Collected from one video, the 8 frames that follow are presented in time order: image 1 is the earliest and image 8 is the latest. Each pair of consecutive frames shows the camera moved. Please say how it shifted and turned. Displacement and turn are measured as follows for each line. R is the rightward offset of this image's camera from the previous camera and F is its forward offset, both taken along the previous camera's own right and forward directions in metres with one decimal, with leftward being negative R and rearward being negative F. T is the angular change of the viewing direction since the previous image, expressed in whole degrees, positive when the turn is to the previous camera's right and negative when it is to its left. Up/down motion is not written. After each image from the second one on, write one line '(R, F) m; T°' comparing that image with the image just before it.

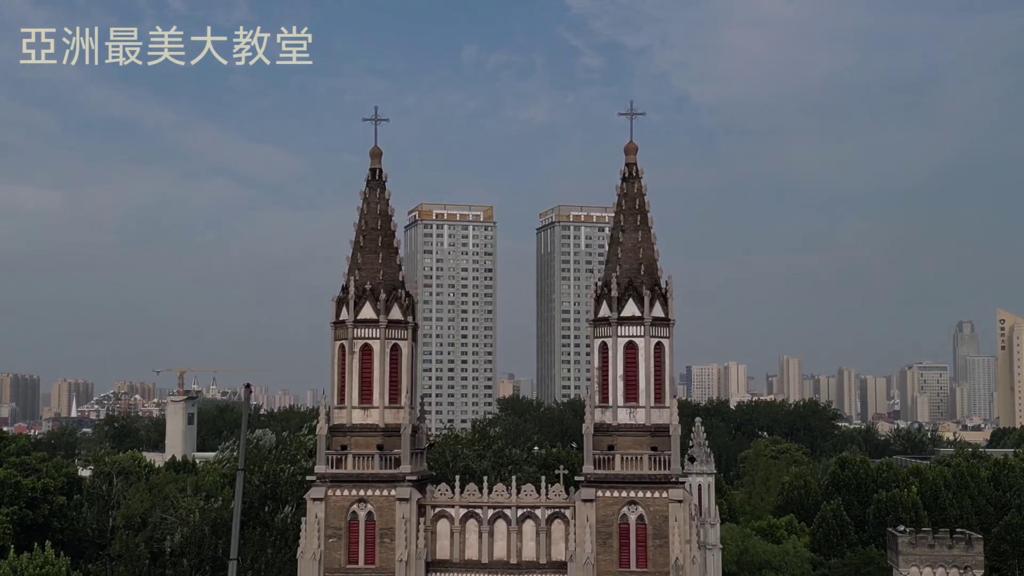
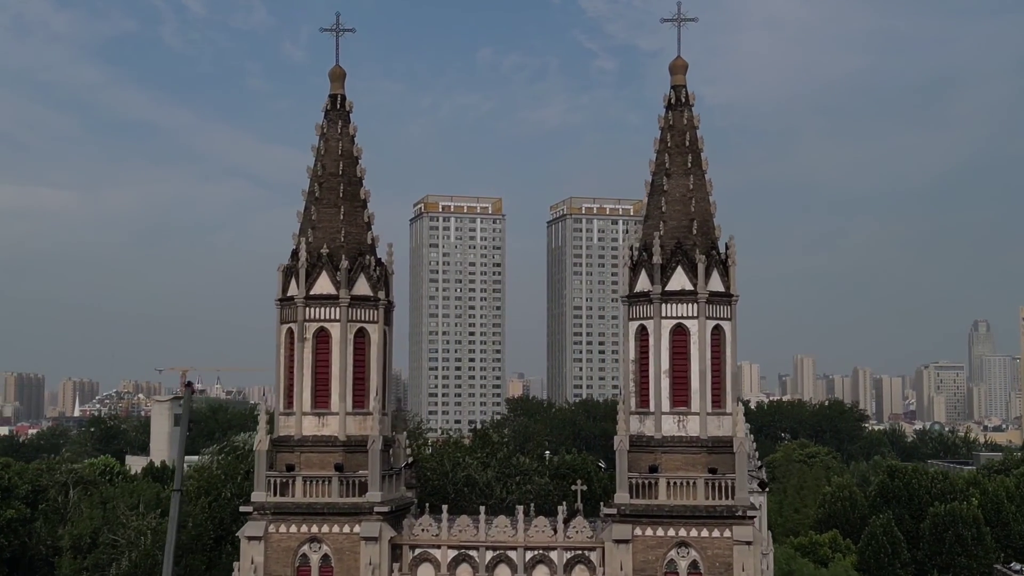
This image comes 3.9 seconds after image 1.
(+0.1, +9.8) m; 0°
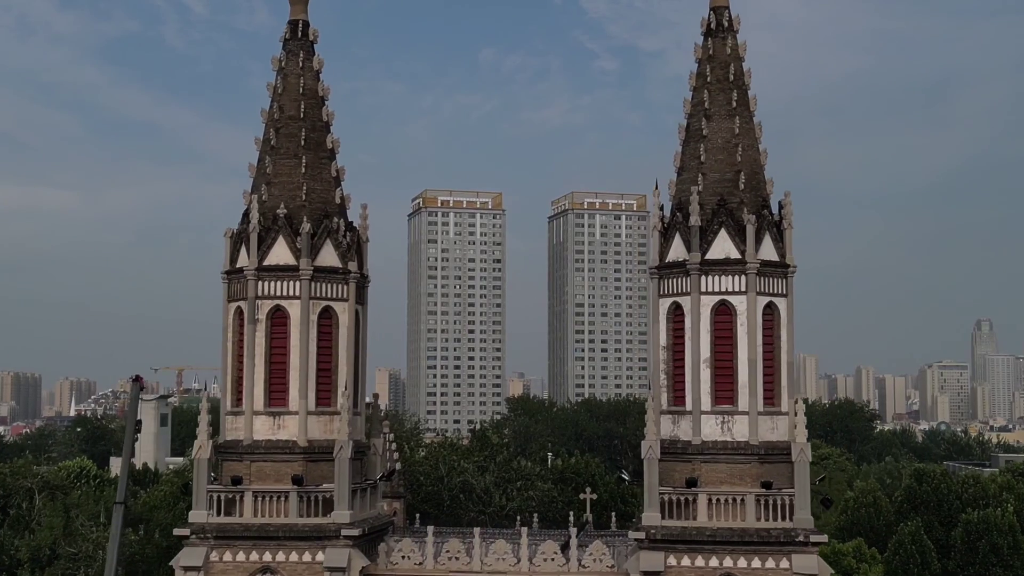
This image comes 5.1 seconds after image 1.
(0.0, +5.5) m; 0°
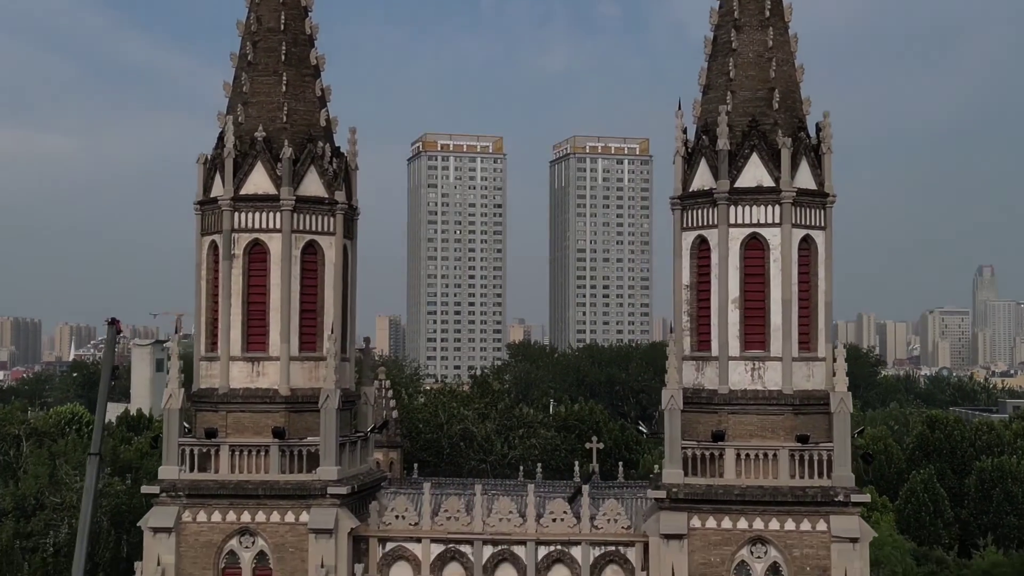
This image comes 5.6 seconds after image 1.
(-0.1, +2.3) m; 0°
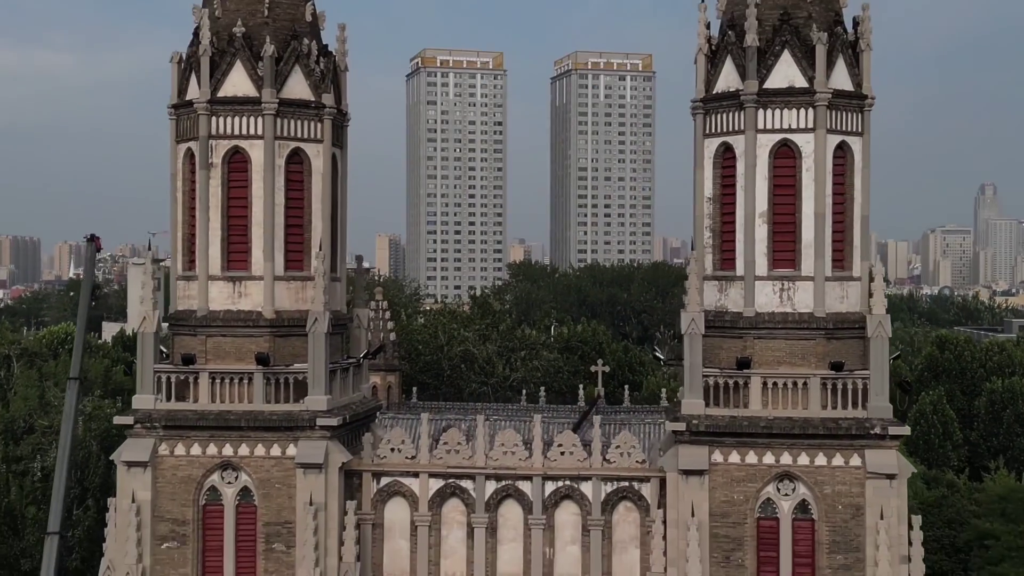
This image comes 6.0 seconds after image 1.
(-0.1, +1.8) m; 0°
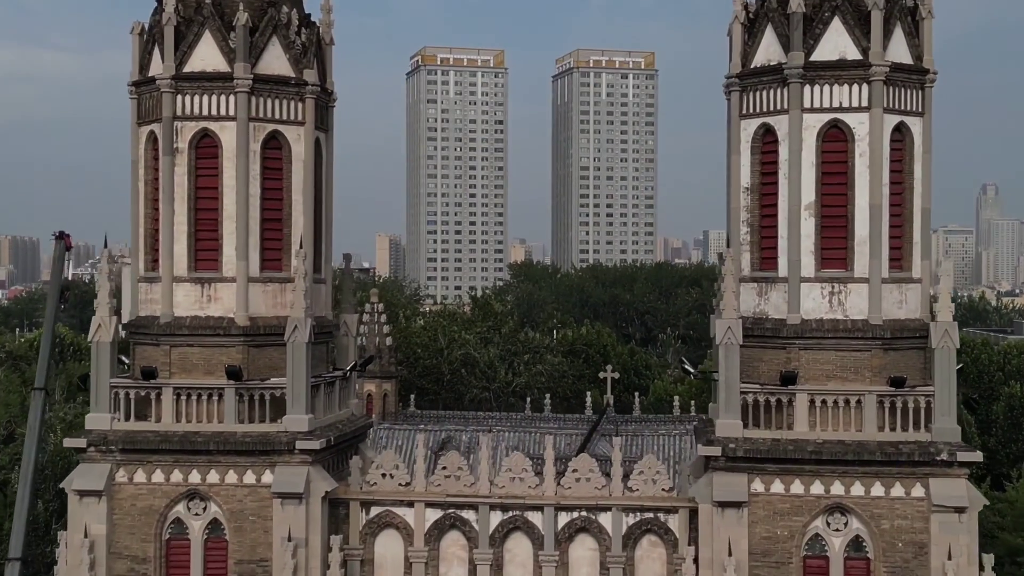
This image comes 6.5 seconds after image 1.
(-0.1, +2.3) m; 0°
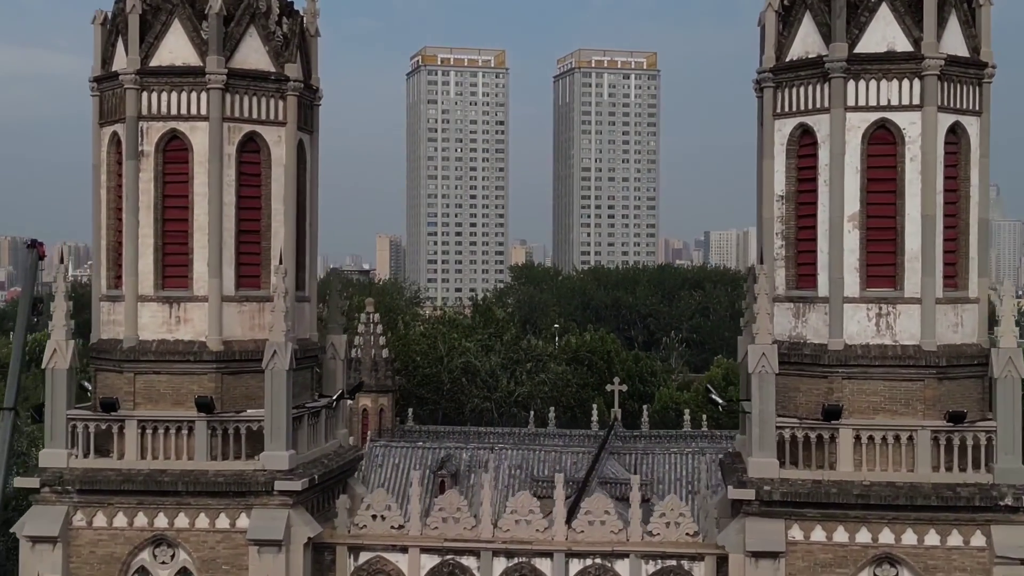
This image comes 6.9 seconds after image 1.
(-0.1, +1.7) m; 0°
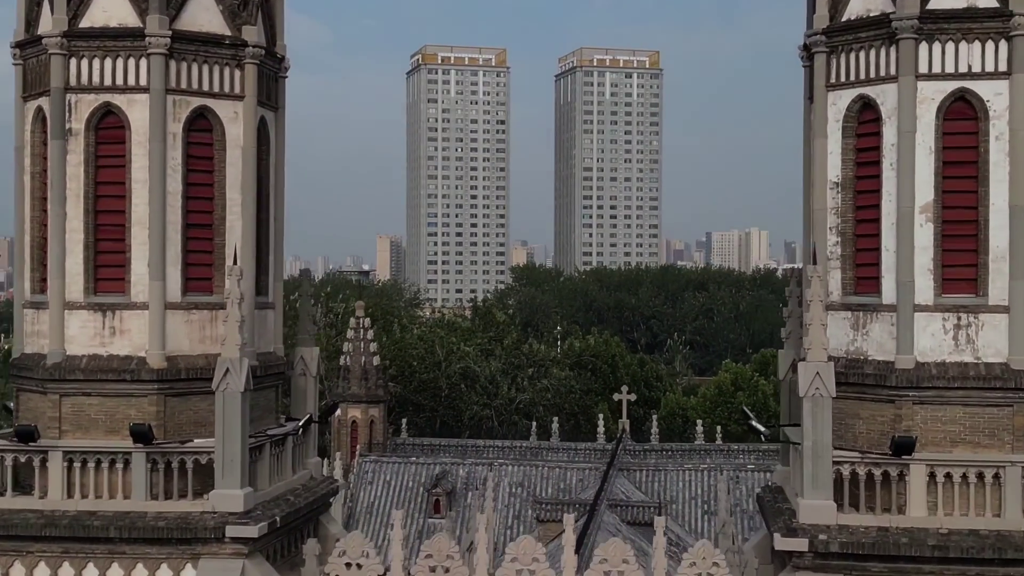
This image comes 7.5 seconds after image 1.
(0.0, +2.4) m; 0°
